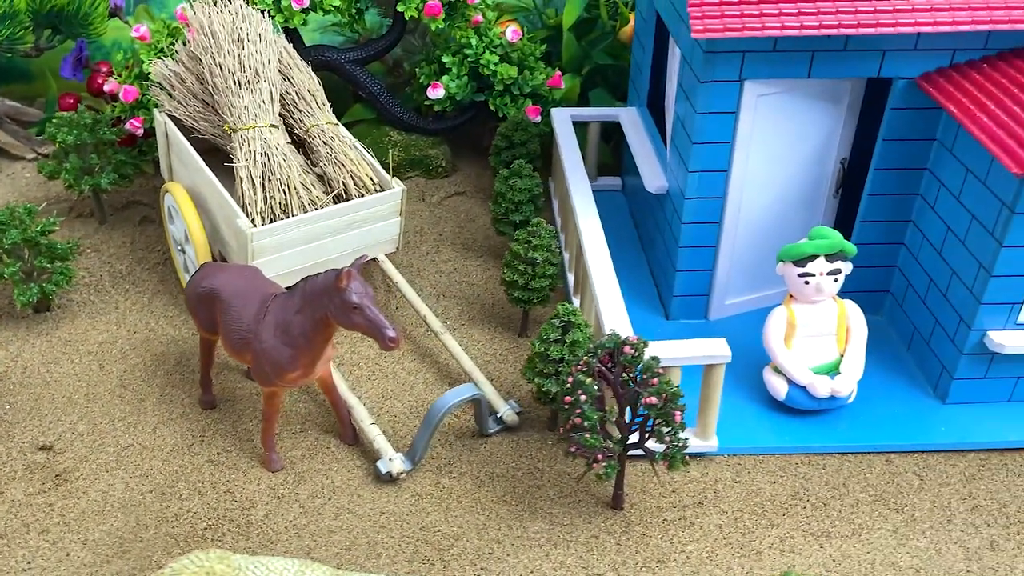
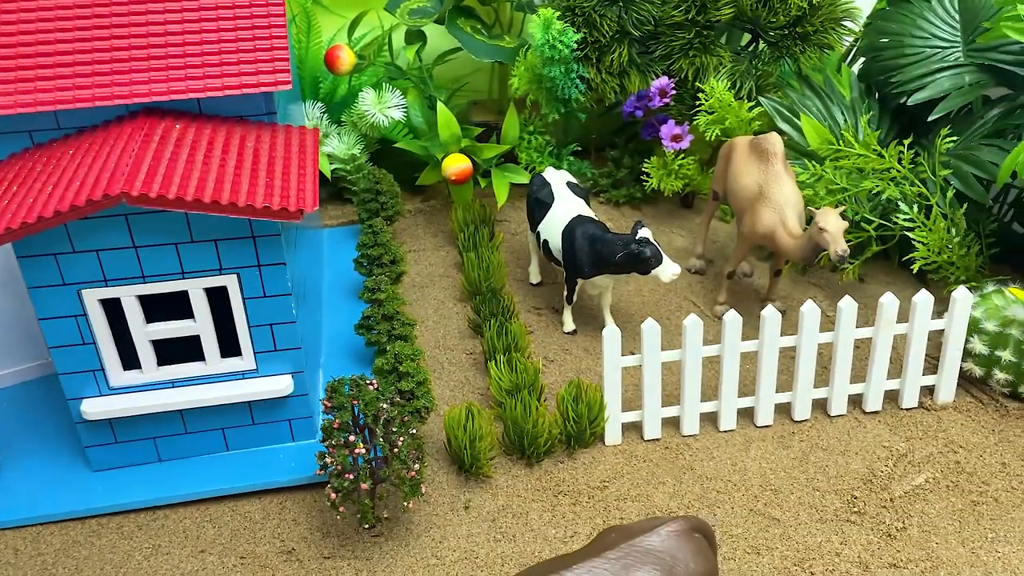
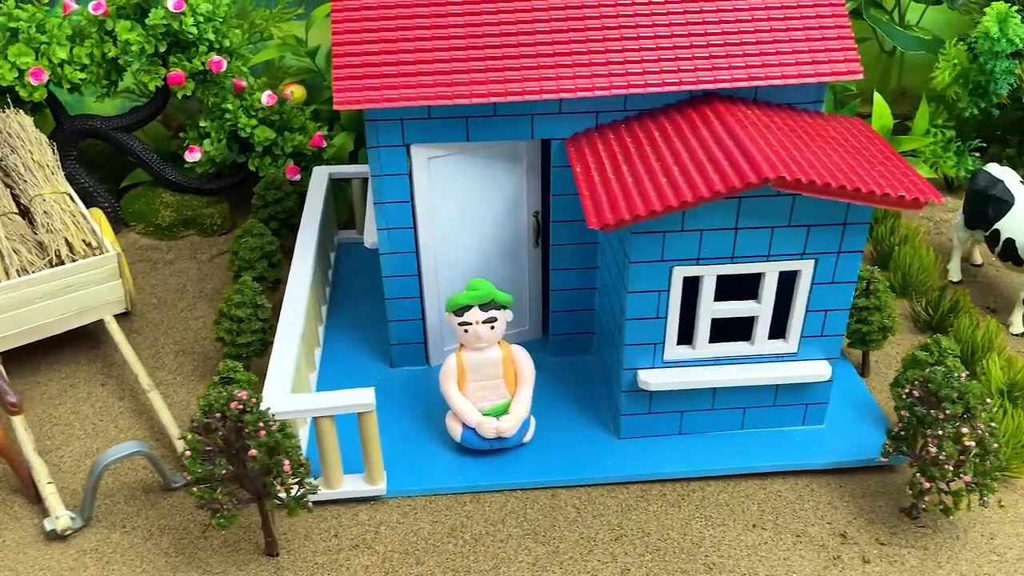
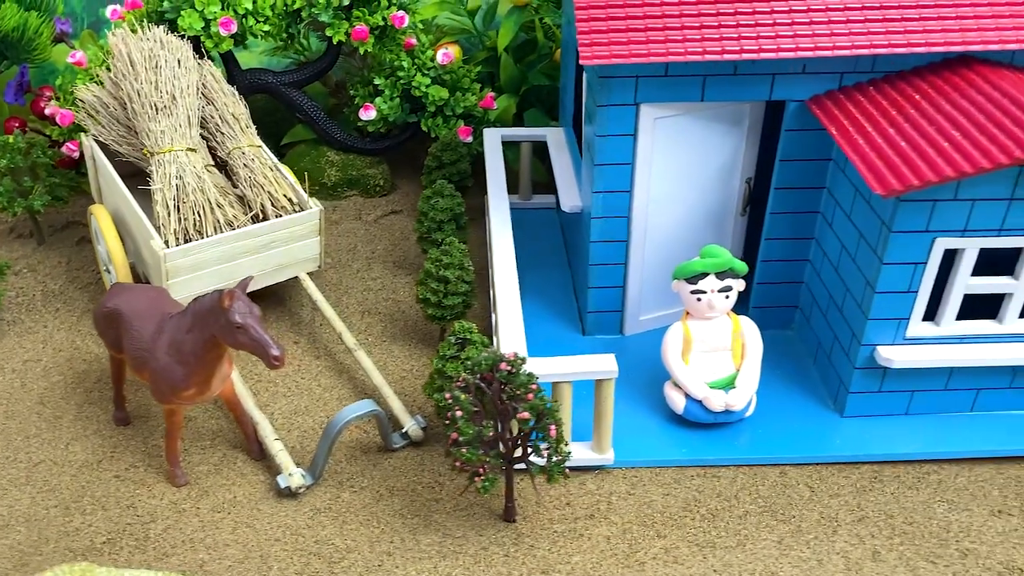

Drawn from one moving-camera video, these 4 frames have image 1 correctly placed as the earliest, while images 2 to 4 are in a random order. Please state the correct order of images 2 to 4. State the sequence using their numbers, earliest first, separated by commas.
4, 3, 2
